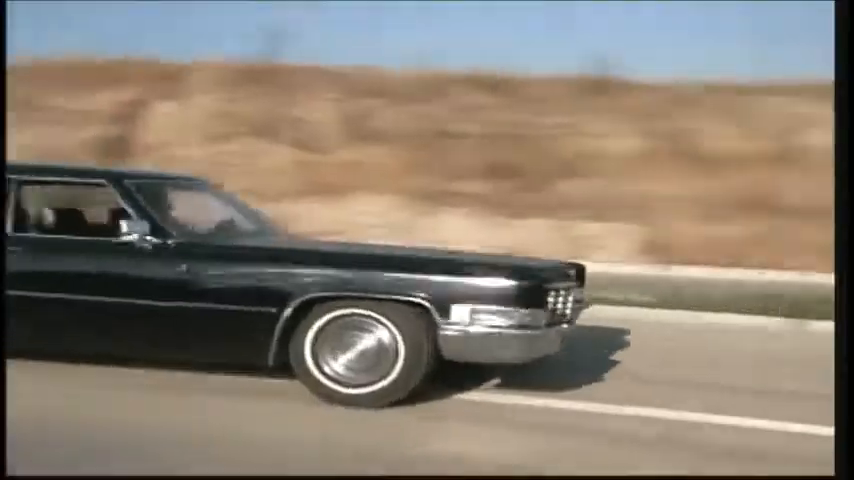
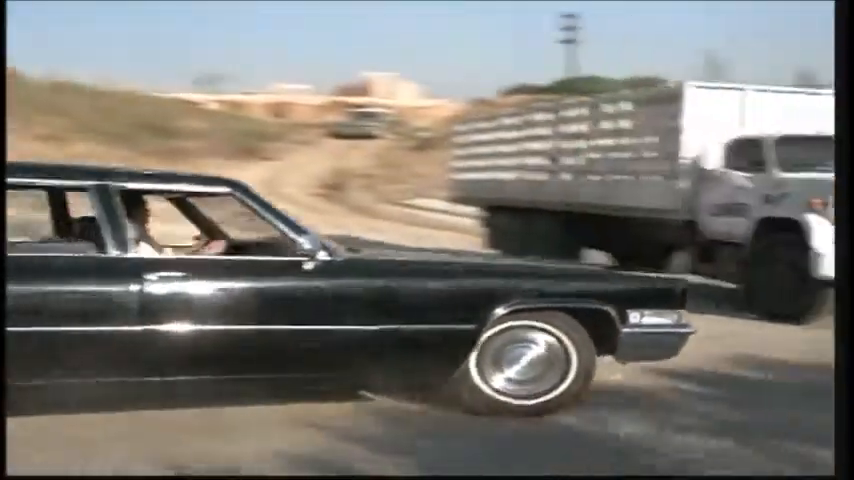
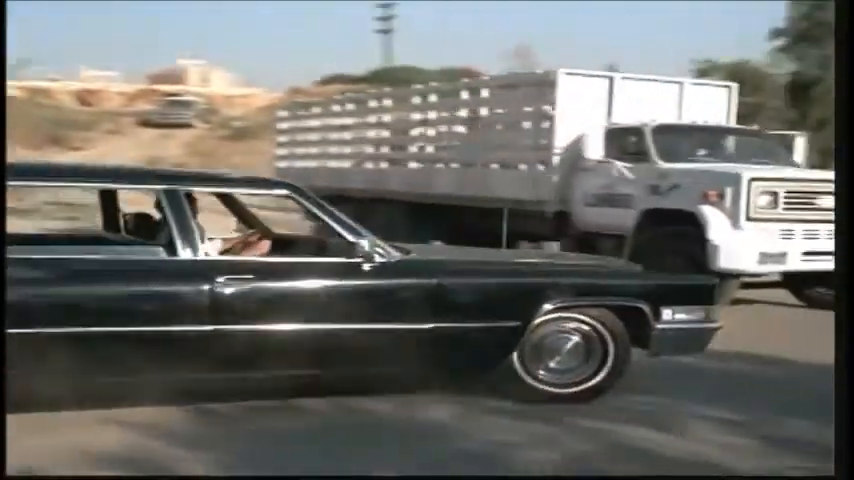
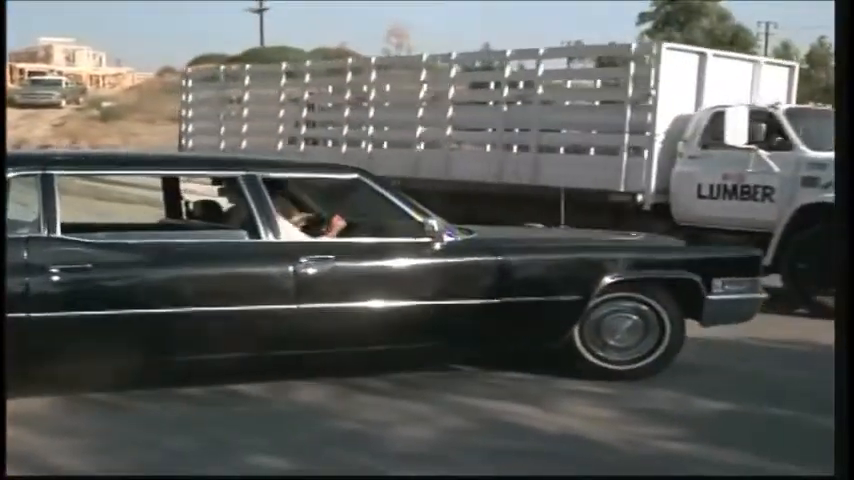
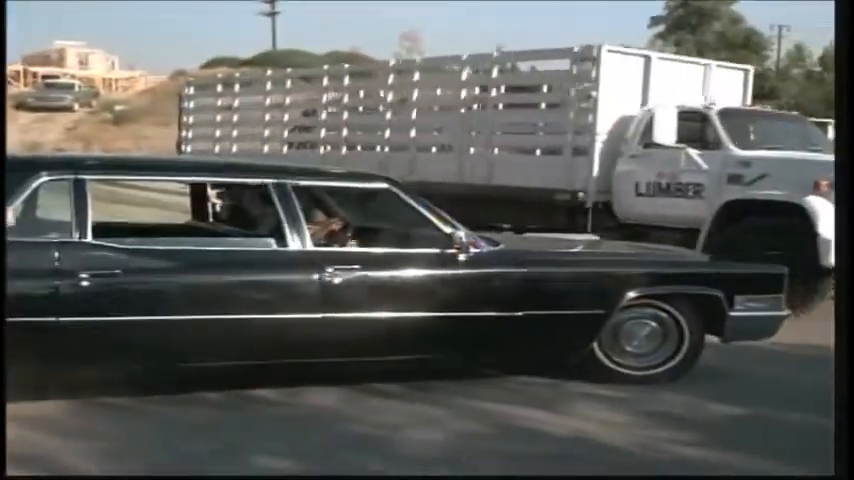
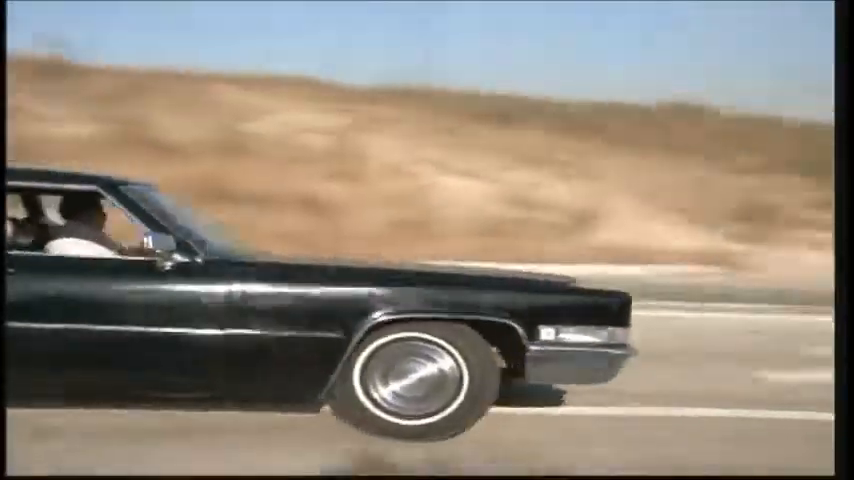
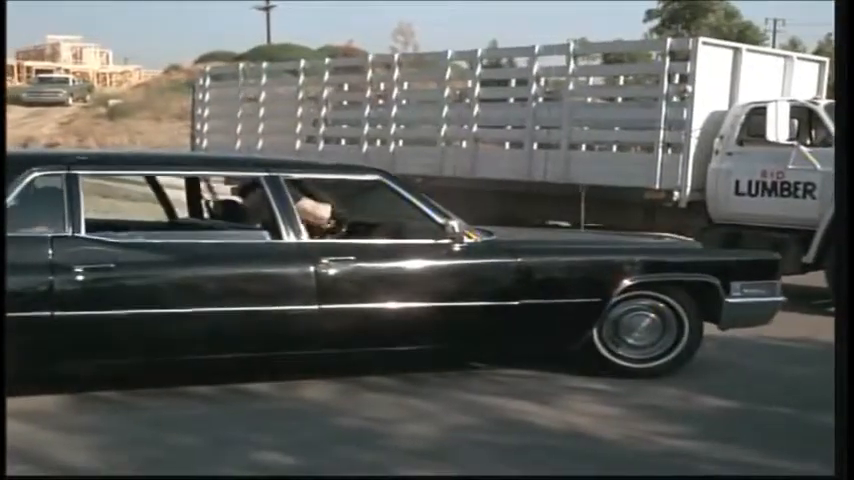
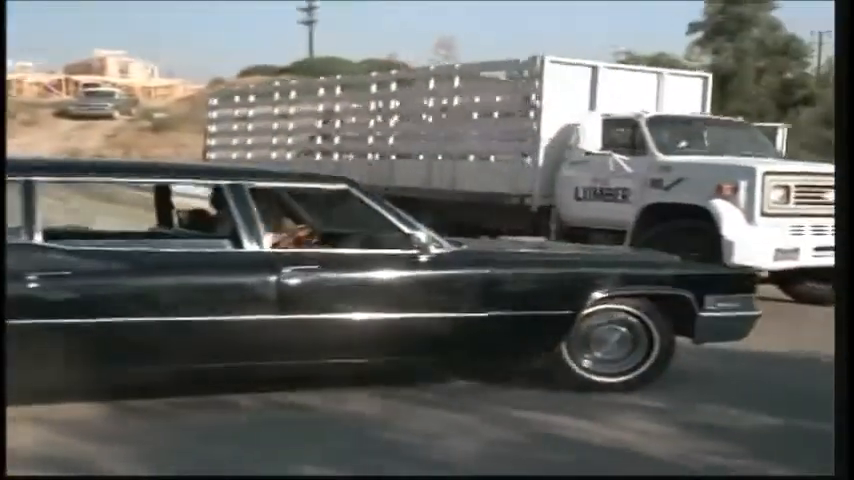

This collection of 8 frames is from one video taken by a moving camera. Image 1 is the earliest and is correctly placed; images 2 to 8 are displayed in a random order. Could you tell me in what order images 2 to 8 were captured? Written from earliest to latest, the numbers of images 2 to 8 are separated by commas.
6, 2, 3, 8, 5, 4, 7
